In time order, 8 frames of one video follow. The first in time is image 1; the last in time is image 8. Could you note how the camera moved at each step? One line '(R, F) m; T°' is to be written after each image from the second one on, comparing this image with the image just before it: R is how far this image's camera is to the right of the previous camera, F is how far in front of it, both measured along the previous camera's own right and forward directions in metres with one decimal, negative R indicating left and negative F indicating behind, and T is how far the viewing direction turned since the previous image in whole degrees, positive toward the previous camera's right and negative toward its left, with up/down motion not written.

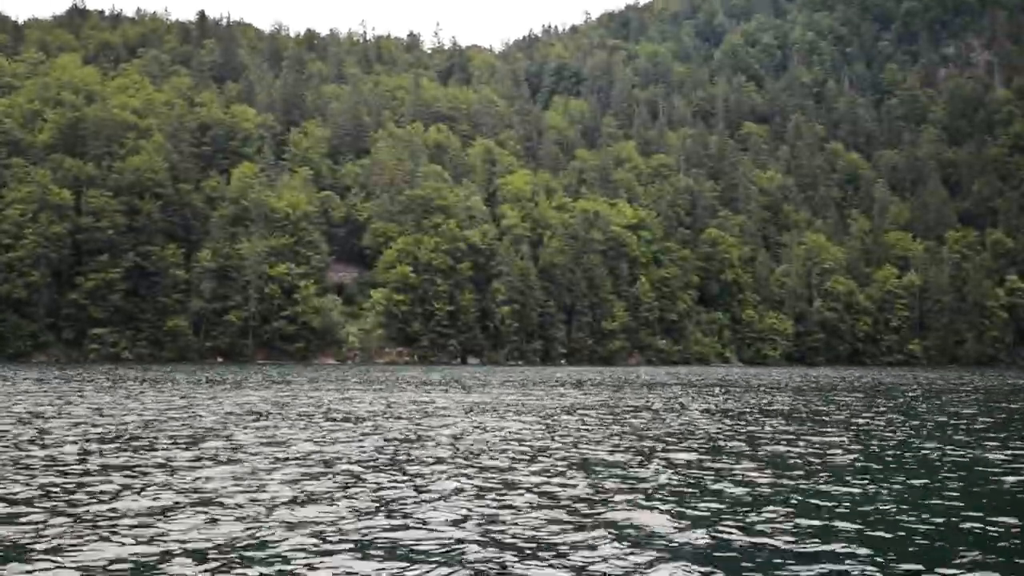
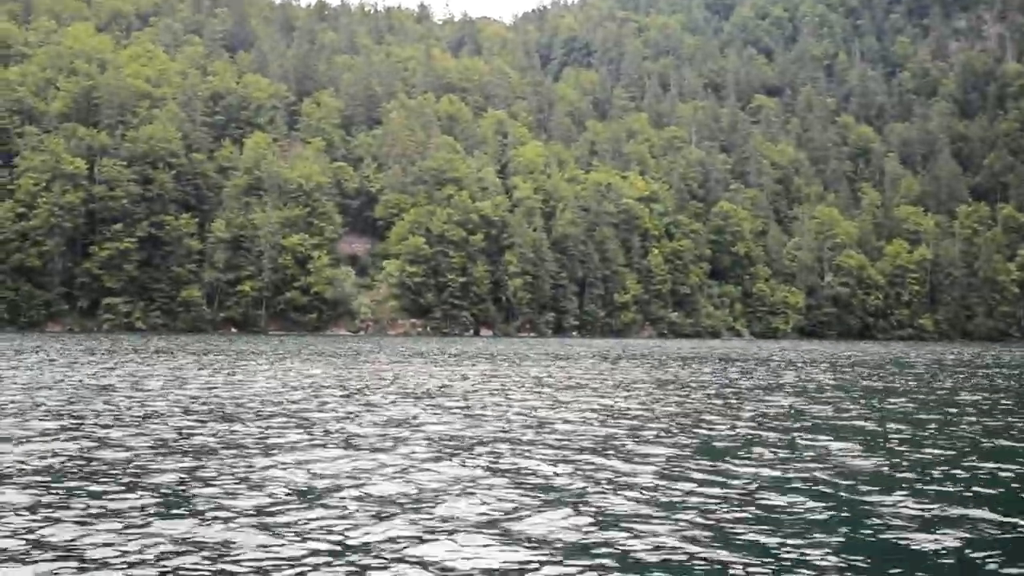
(-1.1, 0.0) m; 0°
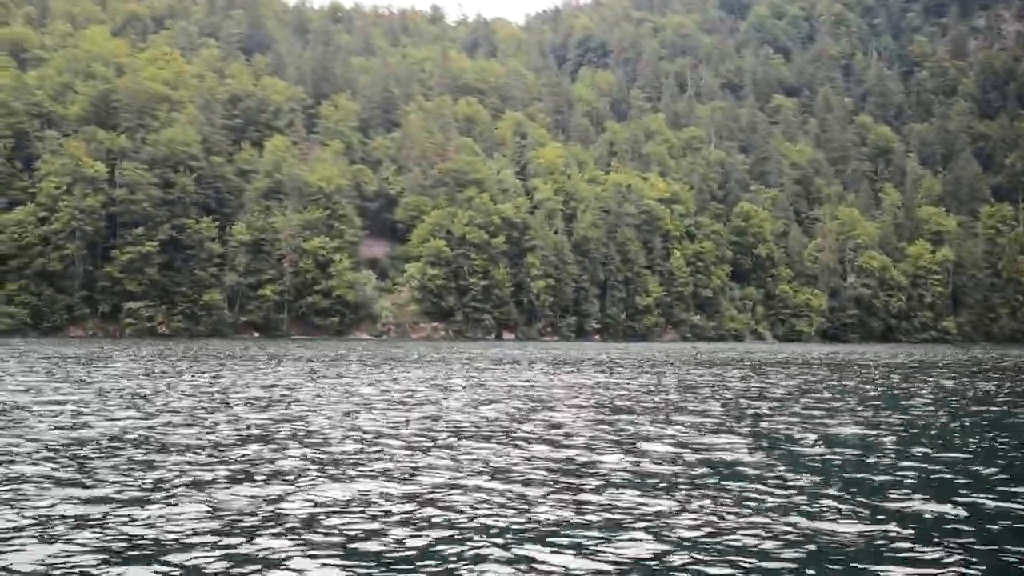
(-1.8, +0.9) m; 0°
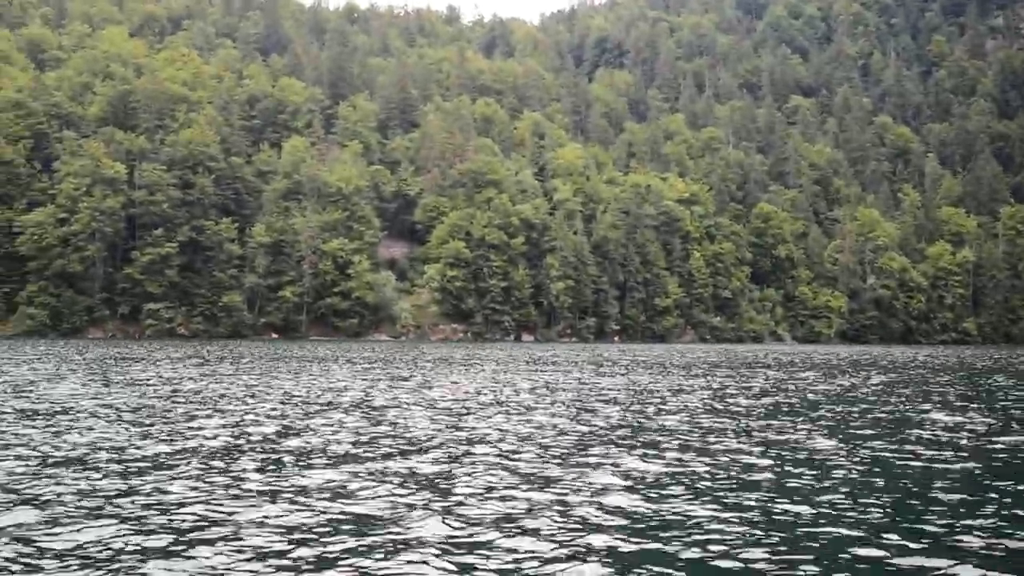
(-1.4, +0.6) m; 0°
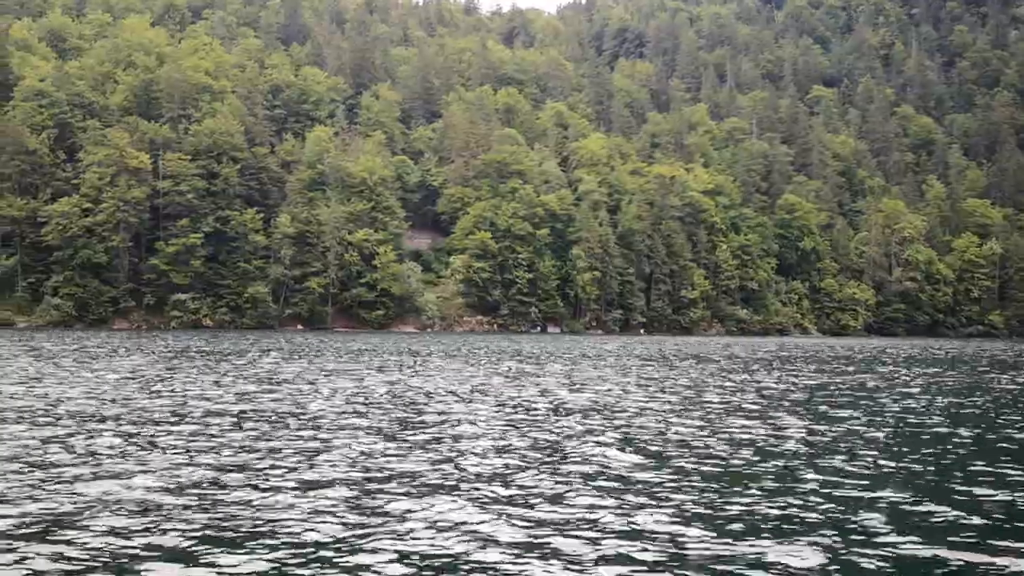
(-2.2, +0.9) m; 0°
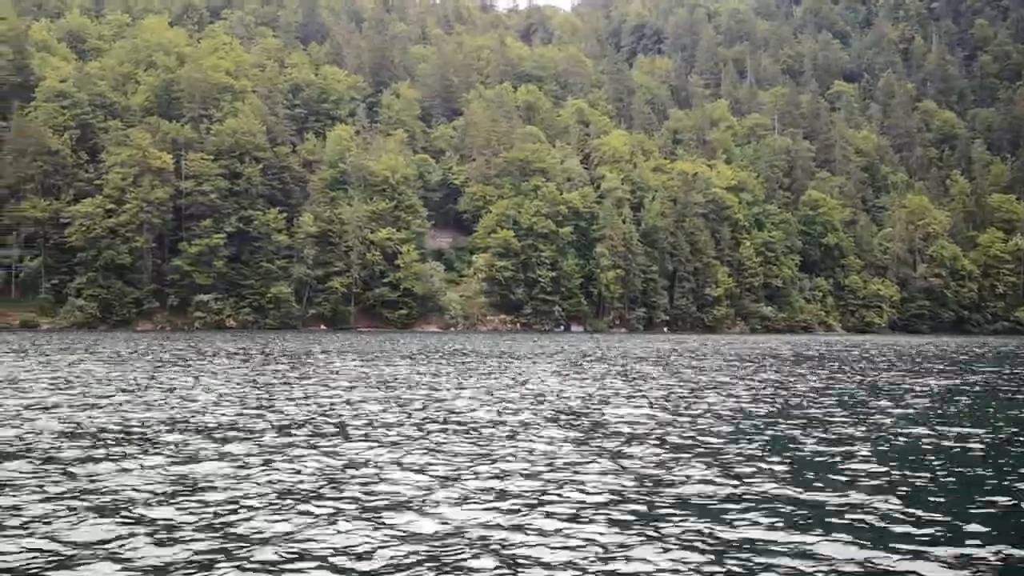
(-1.4, +0.7) m; -1°
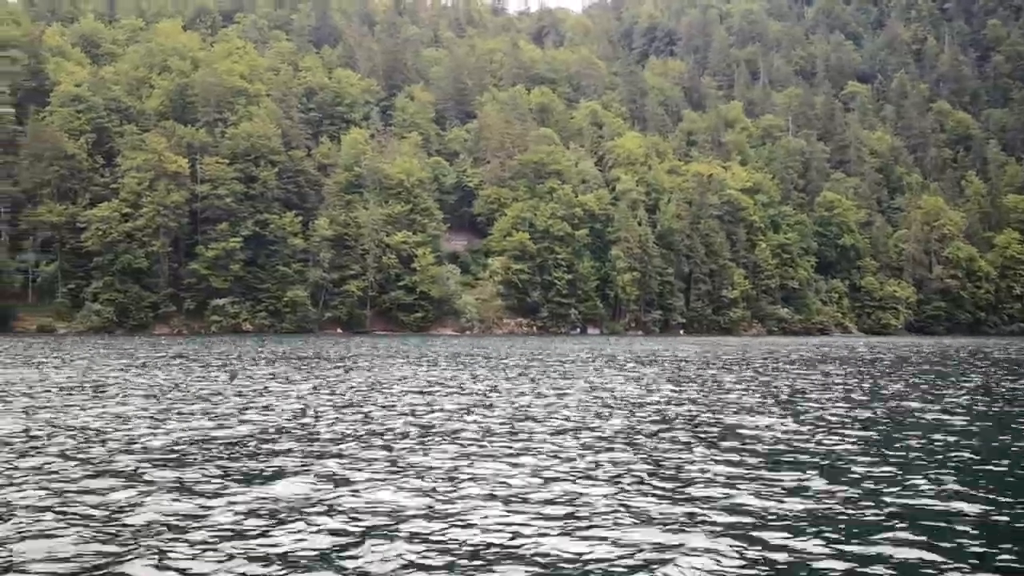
(-1.1, +0.4) m; 0°
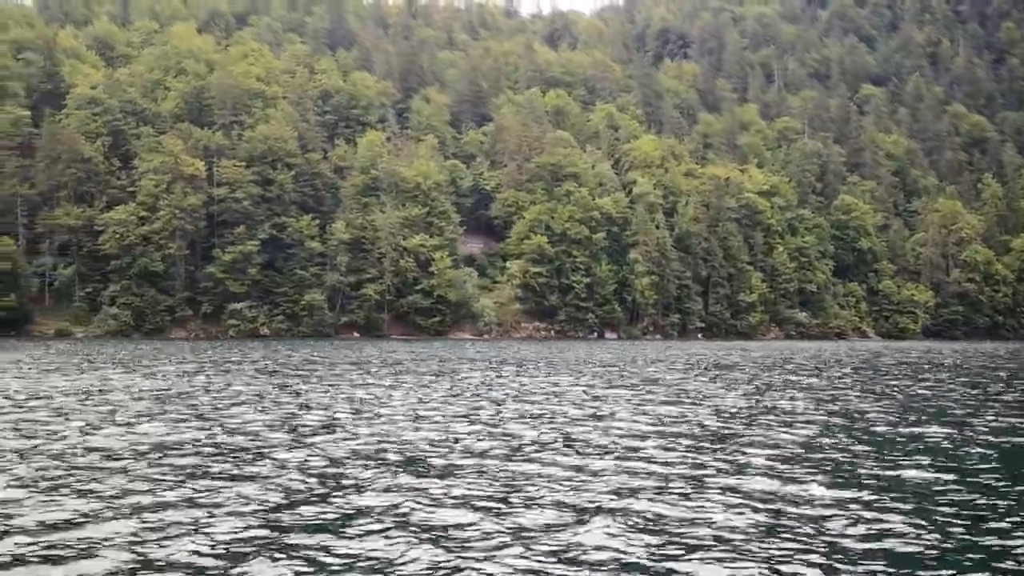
(-1.5, +0.7) m; 0°
